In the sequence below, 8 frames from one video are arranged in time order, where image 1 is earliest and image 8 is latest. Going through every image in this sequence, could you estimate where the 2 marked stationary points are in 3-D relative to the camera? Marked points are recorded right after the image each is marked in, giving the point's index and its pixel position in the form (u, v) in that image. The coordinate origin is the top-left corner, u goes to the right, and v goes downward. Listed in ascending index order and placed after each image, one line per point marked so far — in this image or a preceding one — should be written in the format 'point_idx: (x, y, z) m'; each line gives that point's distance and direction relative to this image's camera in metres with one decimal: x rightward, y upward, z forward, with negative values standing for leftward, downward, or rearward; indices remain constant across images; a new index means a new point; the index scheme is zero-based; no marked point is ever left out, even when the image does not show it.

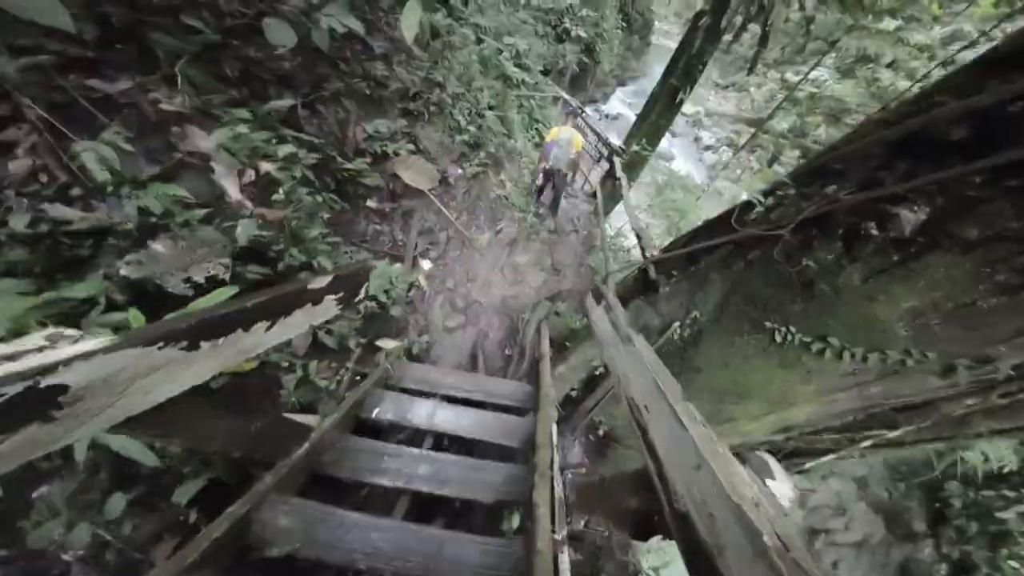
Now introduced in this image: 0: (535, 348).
0: (+0.3, -0.8, +4.3) m
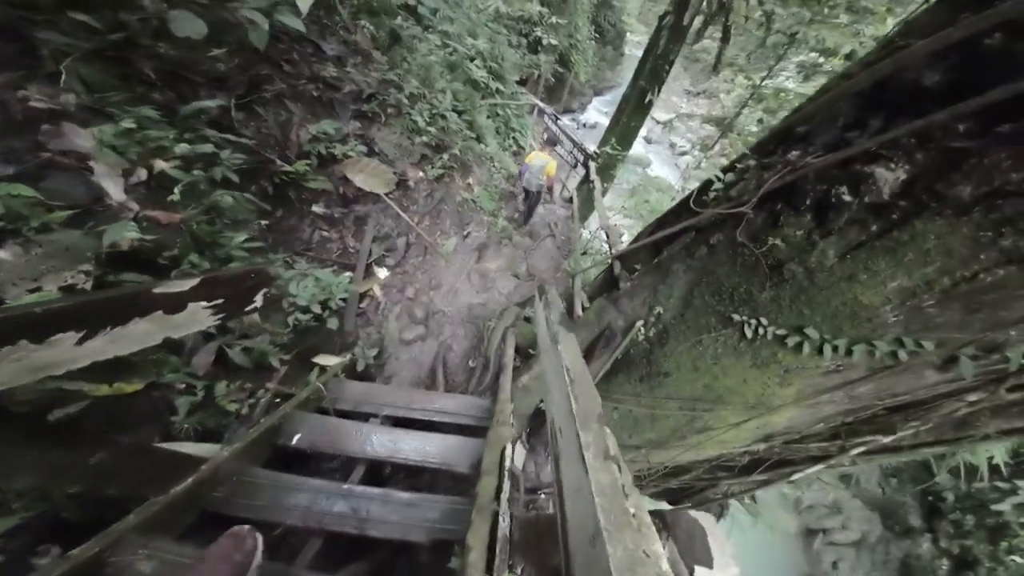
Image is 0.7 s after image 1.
0: (-0.2, -0.9, +4.0) m
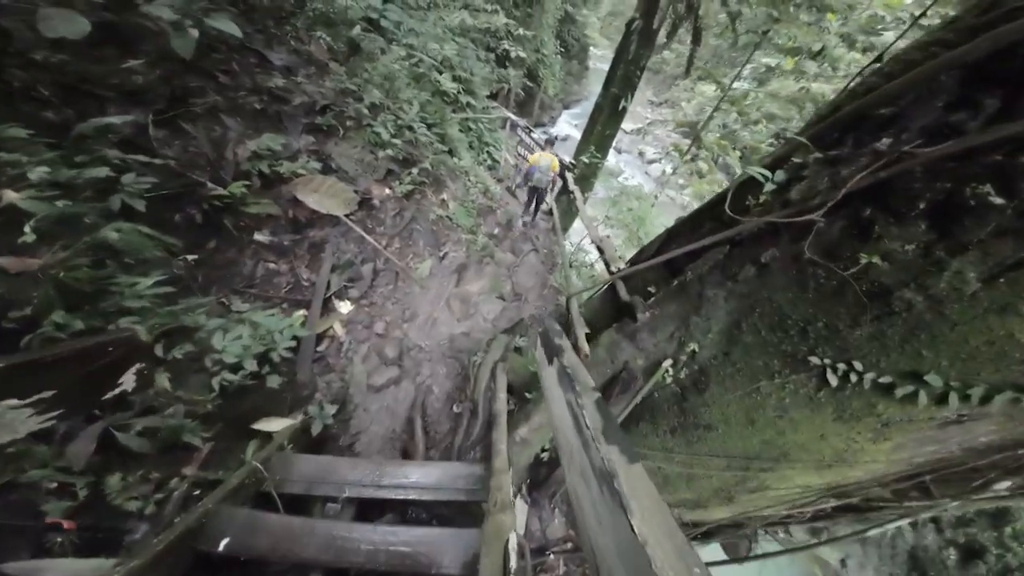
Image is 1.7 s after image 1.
0: (-0.3, -1.2, +3.4) m
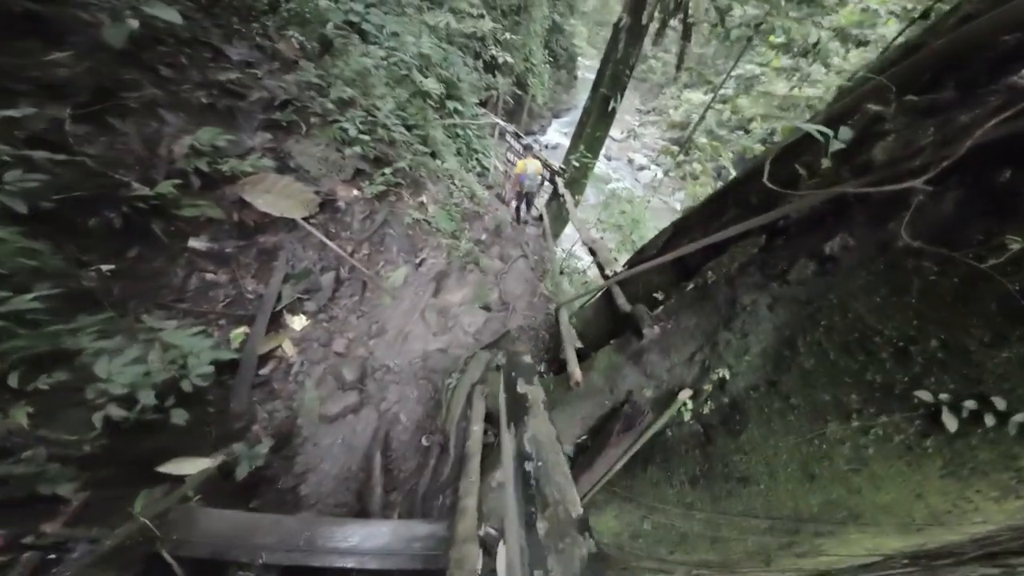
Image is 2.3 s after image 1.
0: (-0.4, -1.3, +2.8) m
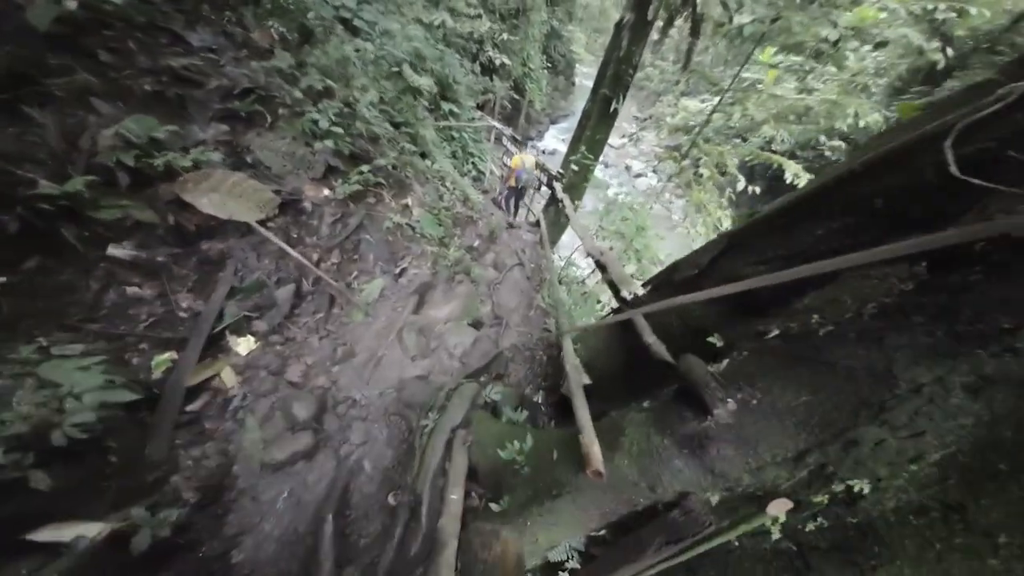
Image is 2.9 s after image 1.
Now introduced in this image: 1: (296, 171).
0: (-0.5, -1.4, +2.2) m
1: (-2.5, +1.4, +3.8) m
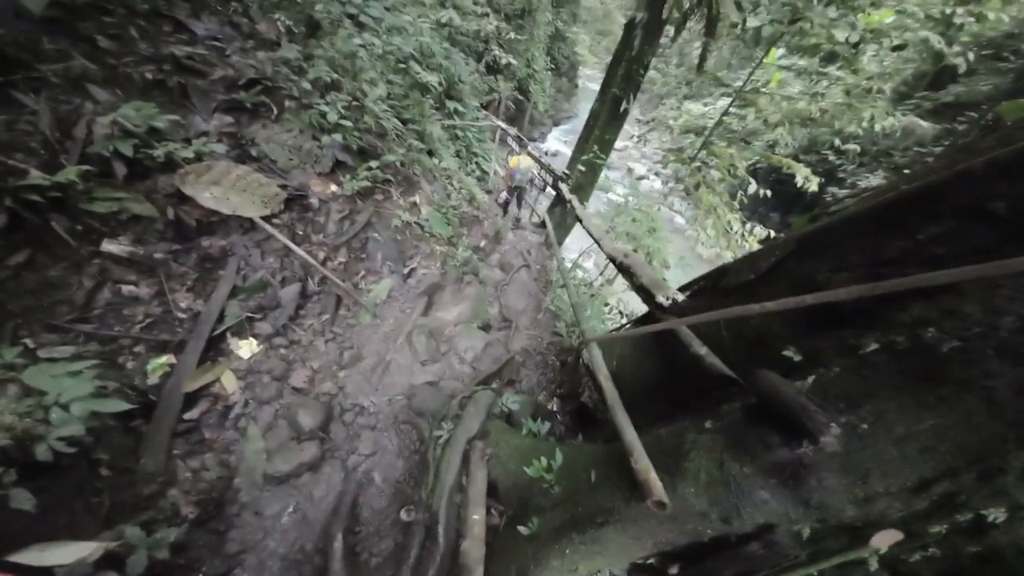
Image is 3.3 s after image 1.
0: (-0.4, -1.4, +2.1) m
1: (-2.3, +1.4, +3.7) m
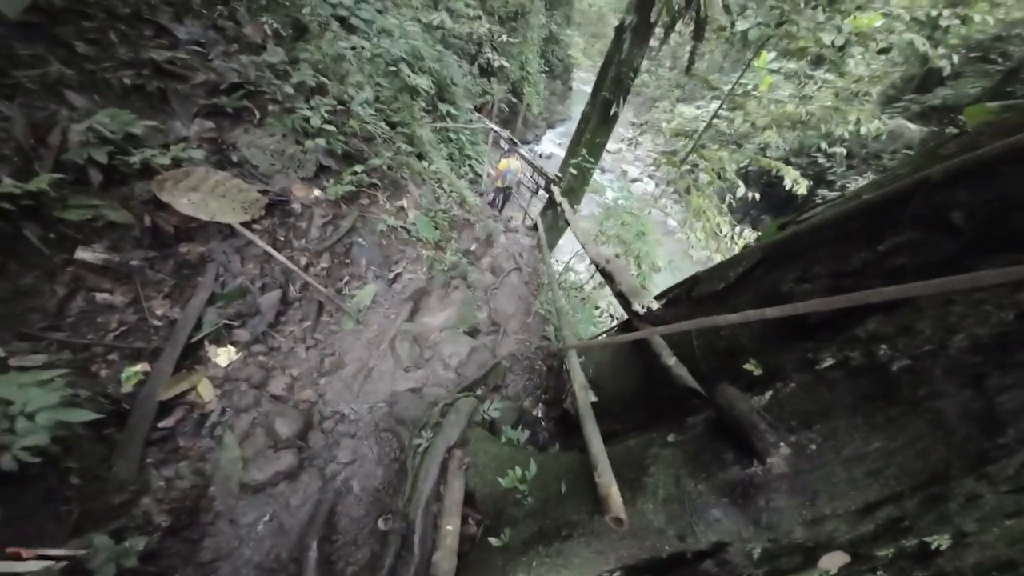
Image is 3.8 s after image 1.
0: (-0.5, -1.5, +2.1) m
1: (-2.5, +1.3, +3.6) m
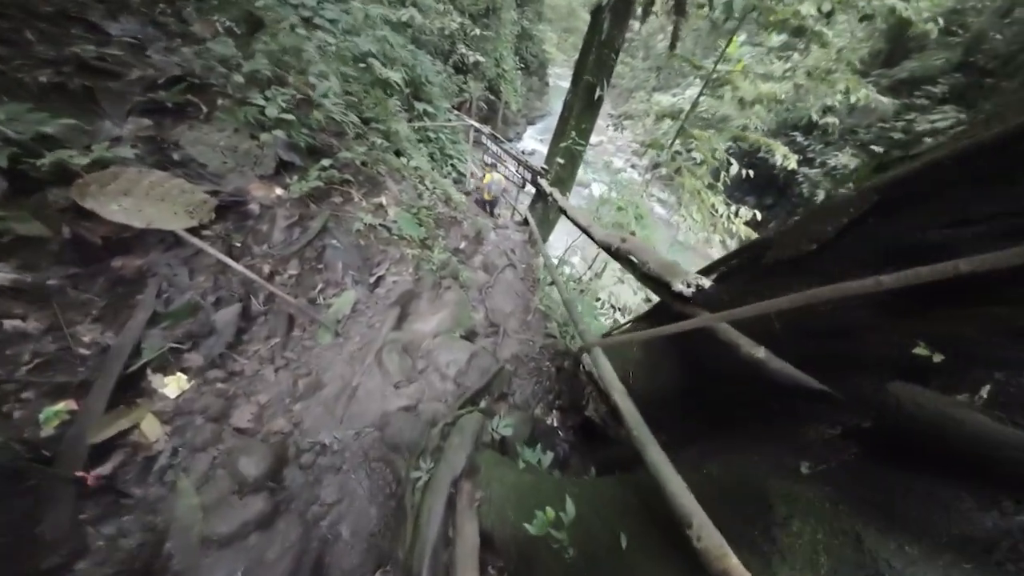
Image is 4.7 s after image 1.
0: (-0.3, -1.4, +1.6) m
1: (-2.6, +1.2, +3.2) m
